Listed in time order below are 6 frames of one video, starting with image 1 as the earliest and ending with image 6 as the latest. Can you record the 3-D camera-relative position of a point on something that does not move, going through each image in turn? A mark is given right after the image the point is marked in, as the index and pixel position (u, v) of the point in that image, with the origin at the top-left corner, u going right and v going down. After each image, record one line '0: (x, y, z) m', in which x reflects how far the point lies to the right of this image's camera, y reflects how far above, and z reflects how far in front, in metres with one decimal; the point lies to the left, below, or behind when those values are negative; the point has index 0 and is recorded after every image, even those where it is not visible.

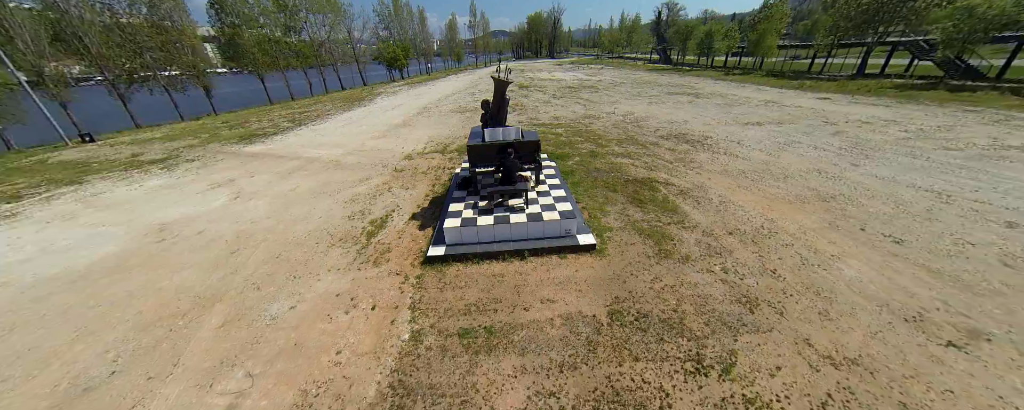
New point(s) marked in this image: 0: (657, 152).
0: (+5.2, +1.9, +10.2) m
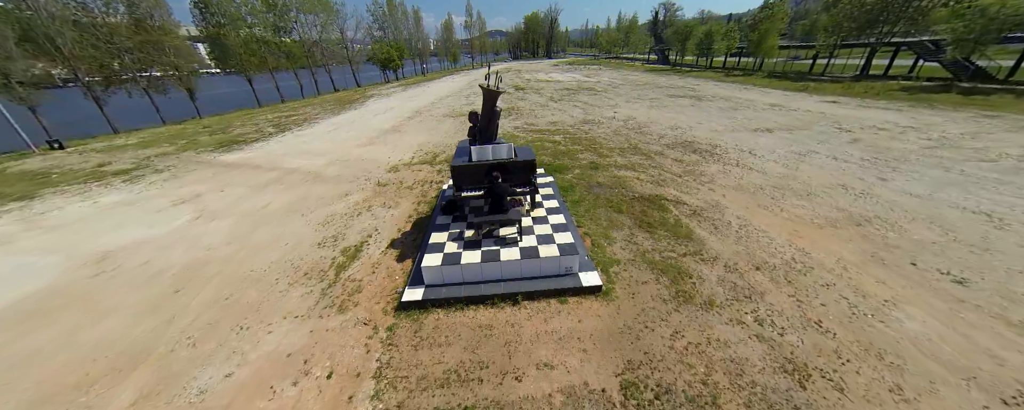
0: (+5.0, +1.4, +9.4) m
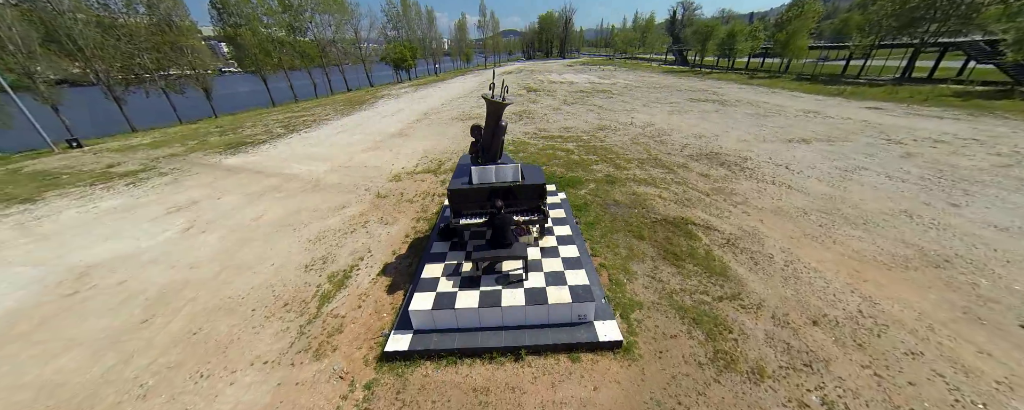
0: (+5.2, +0.8, +8.5) m
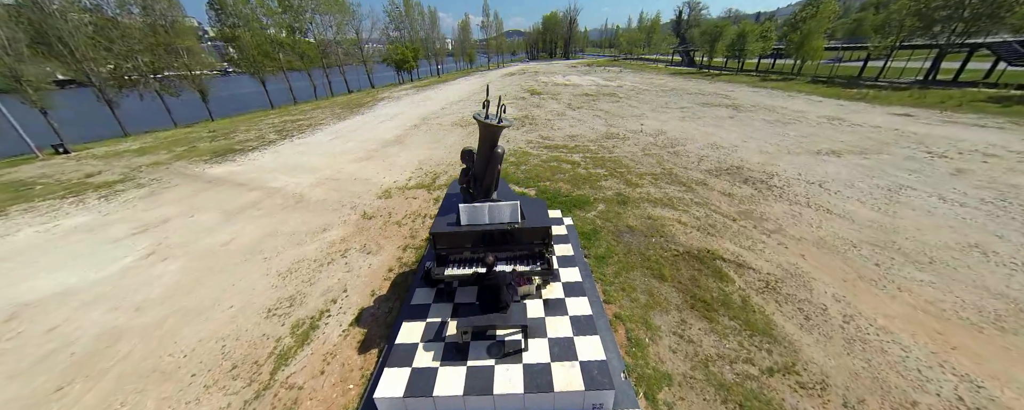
0: (+5.2, +0.2, +7.6) m
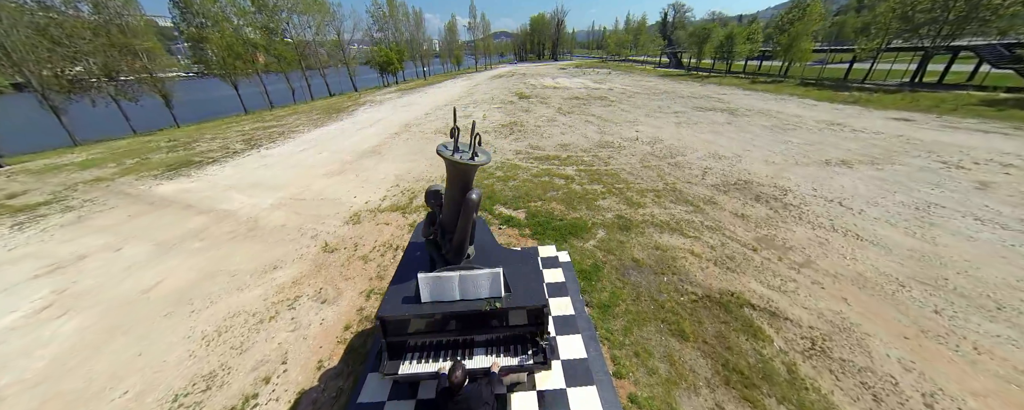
0: (+4.9, -0.4, +6.7) m
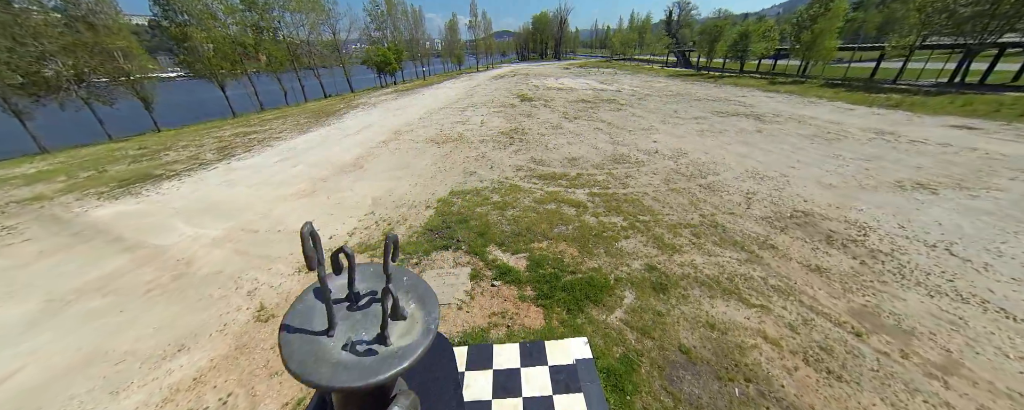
0: (+4.9, -1.2, +5.0) m
